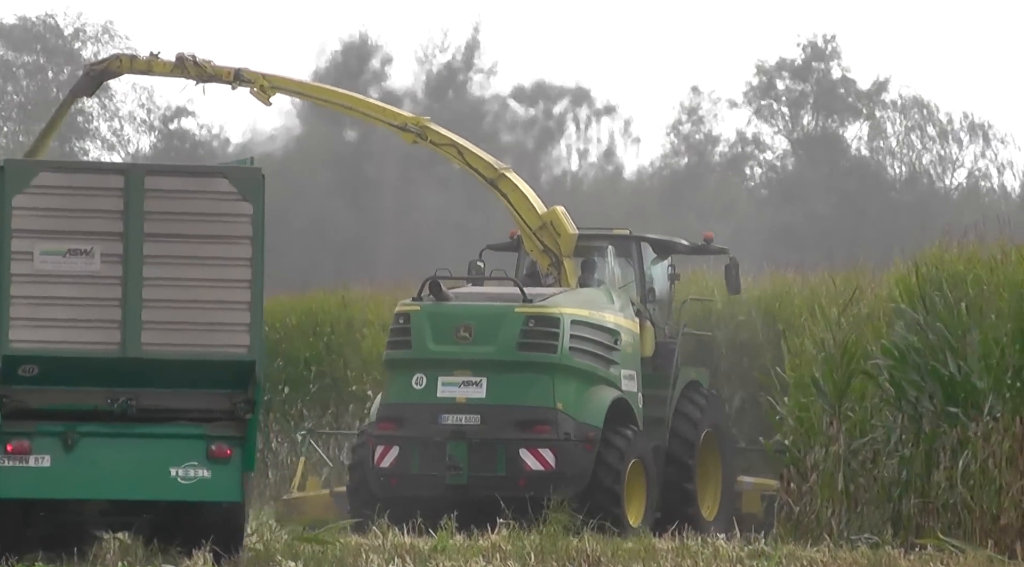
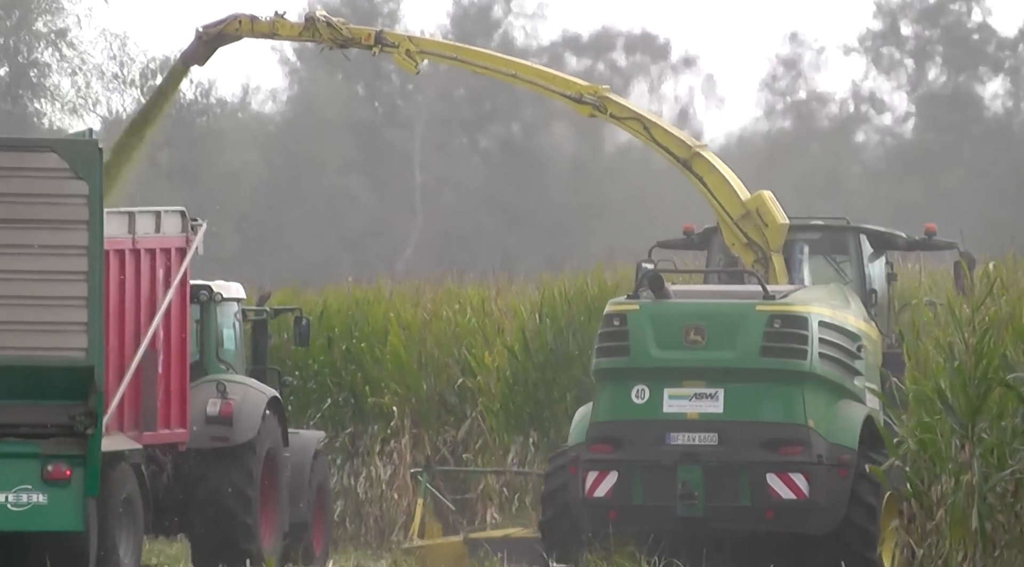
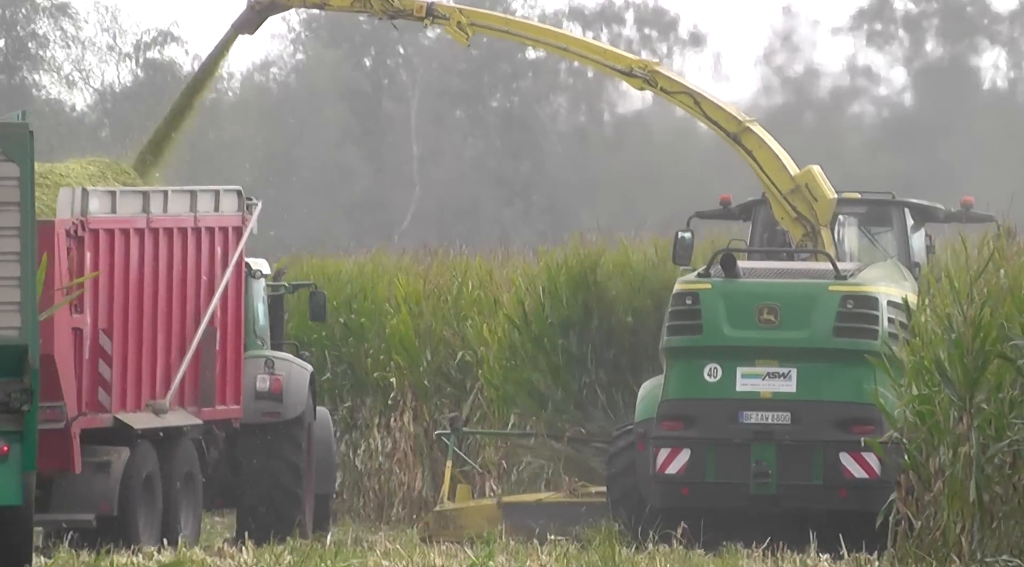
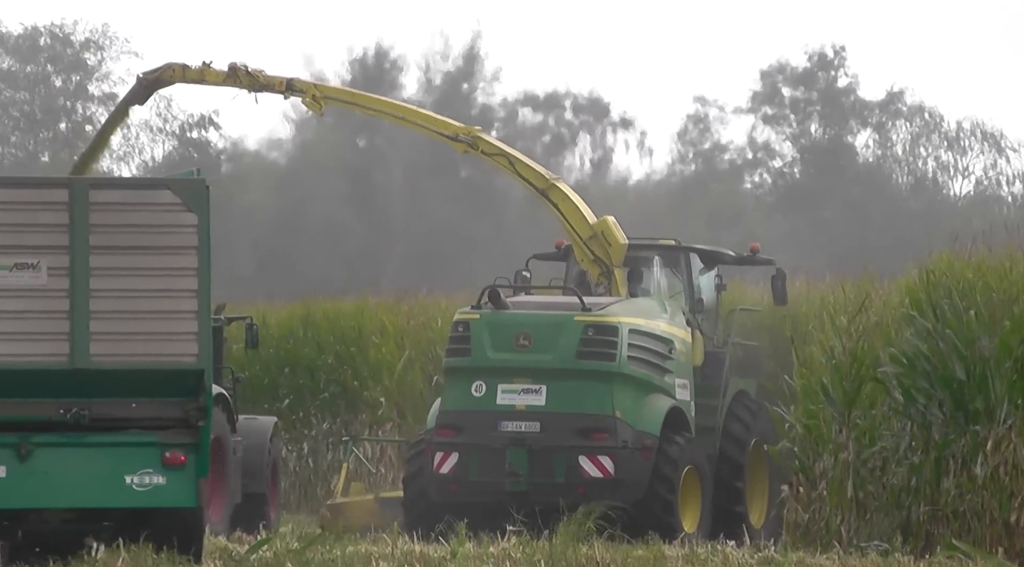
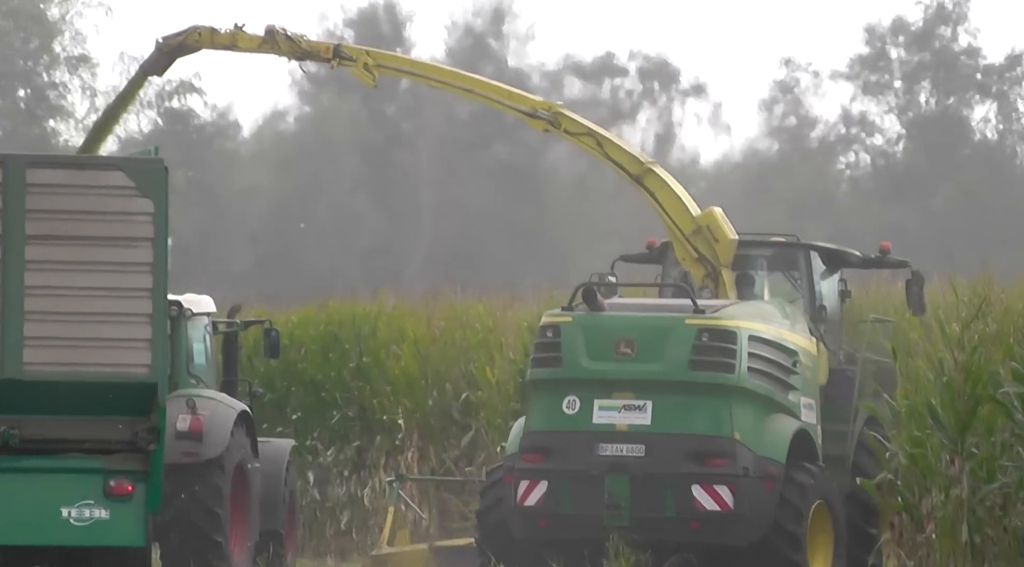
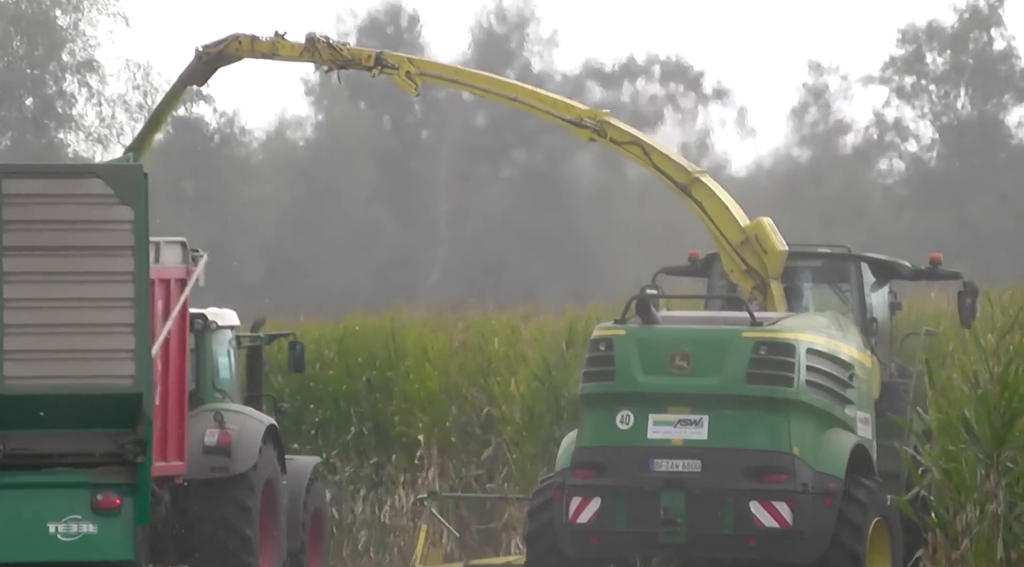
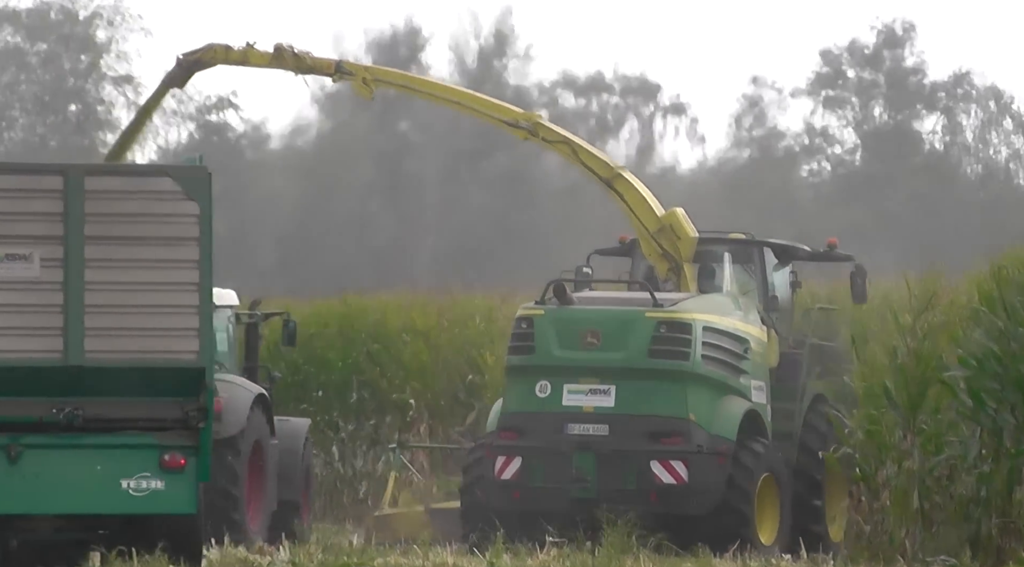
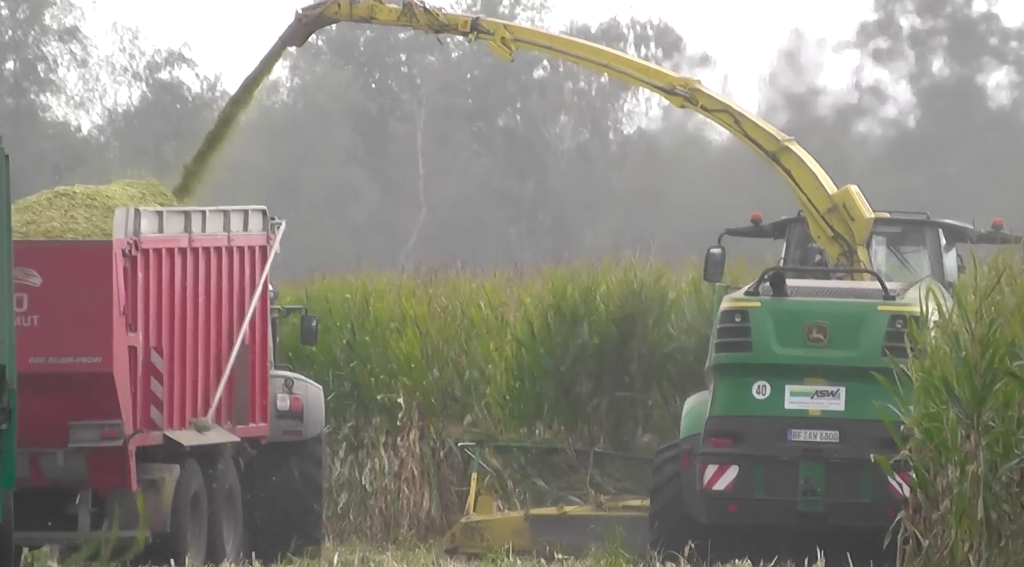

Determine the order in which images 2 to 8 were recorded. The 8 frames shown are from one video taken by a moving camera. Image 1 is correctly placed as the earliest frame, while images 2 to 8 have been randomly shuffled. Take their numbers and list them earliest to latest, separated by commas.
4, 7, 5, 6, 2, 3, 8
